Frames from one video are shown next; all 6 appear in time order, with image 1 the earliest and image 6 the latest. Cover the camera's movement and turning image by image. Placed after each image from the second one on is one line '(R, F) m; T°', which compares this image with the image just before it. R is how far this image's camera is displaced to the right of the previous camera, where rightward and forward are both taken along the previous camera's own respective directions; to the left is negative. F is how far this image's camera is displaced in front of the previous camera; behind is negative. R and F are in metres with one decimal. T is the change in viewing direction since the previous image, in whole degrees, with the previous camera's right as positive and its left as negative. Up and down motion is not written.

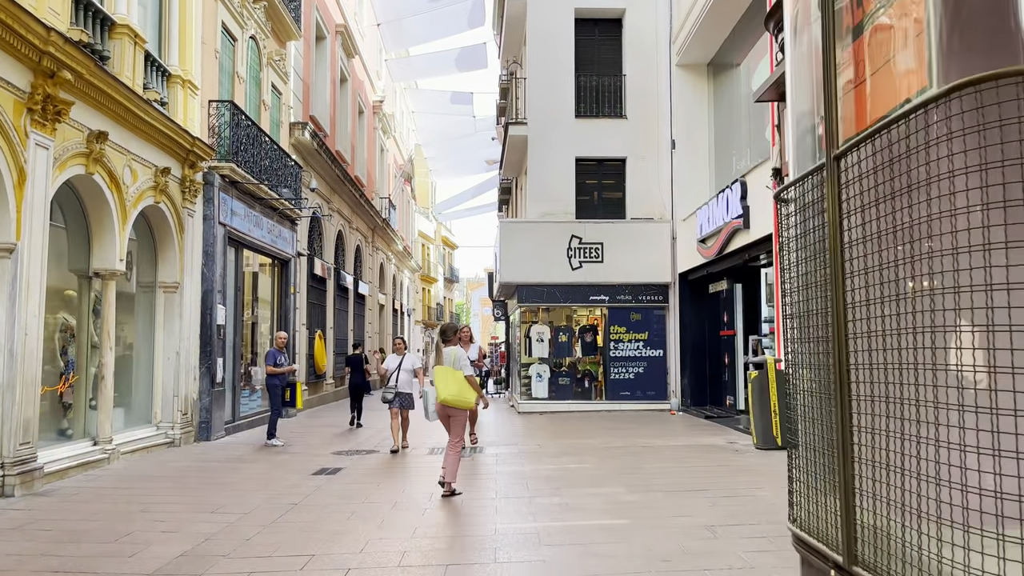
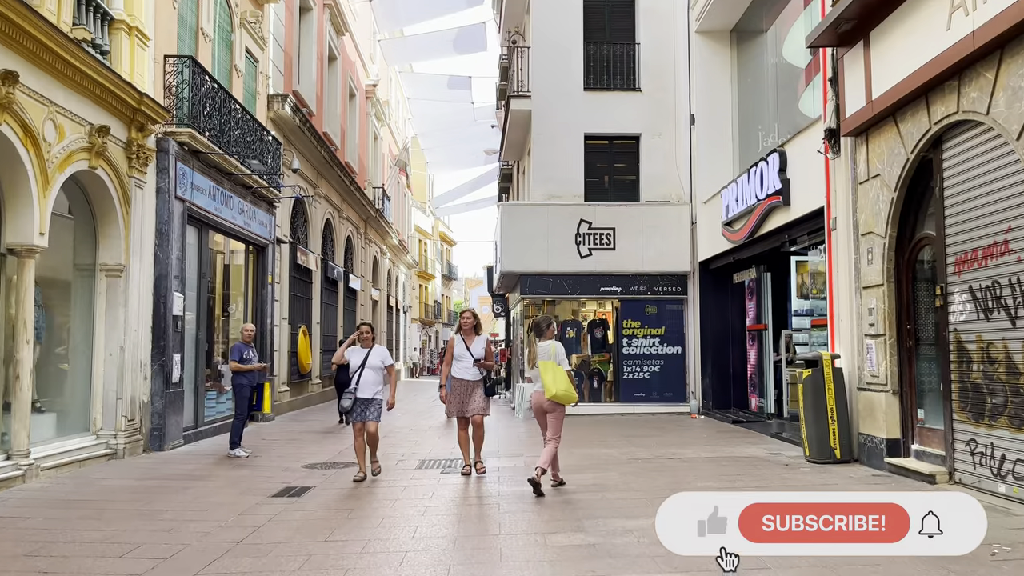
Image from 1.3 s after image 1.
(-0.1, +1.6) m; 0°
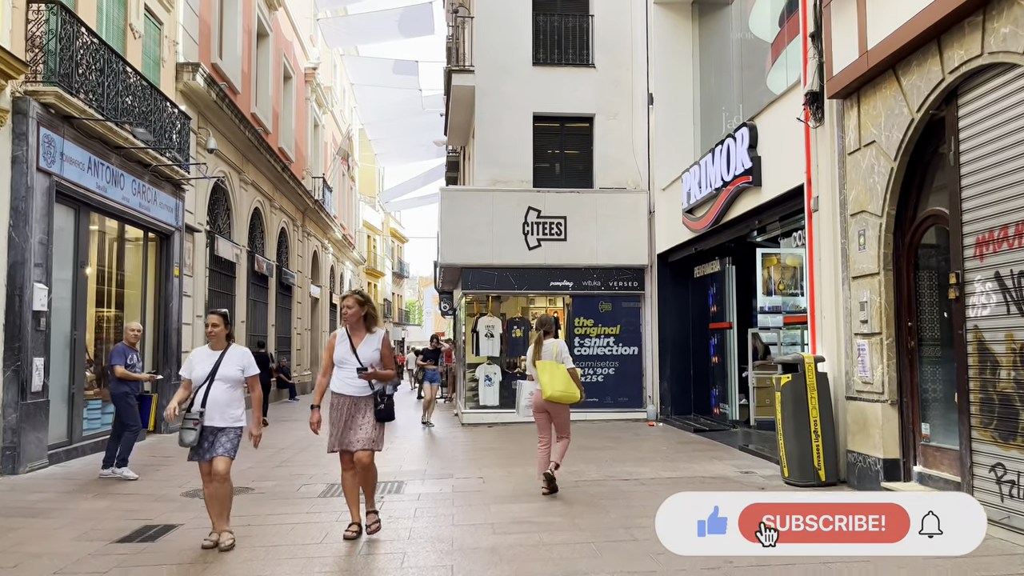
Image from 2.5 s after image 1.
(+0.3, +1.4) m; +3°
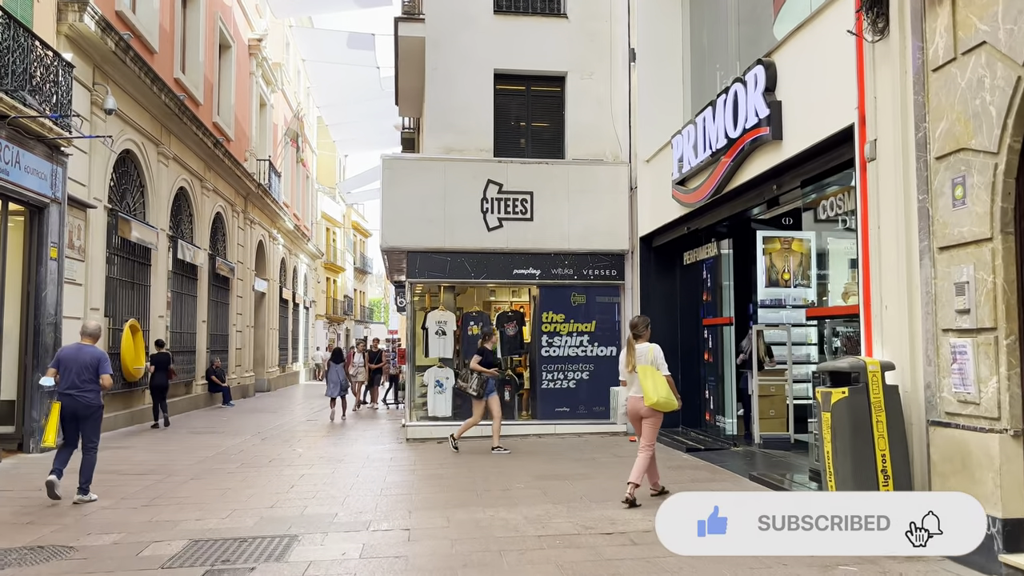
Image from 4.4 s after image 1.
(+0.2, +2.2) m; +2°
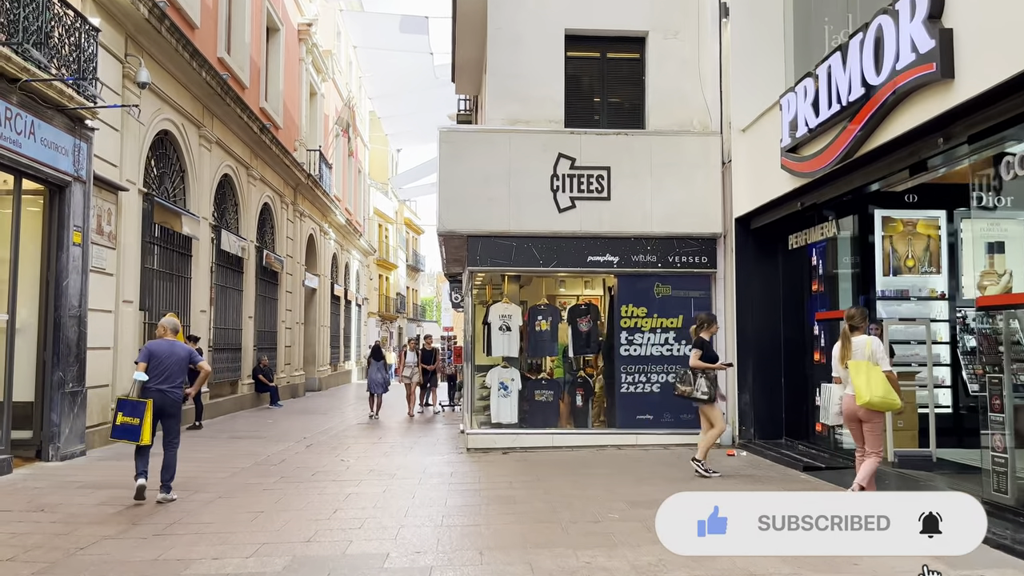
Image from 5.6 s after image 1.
(-0.3, +1.4) m; -4°
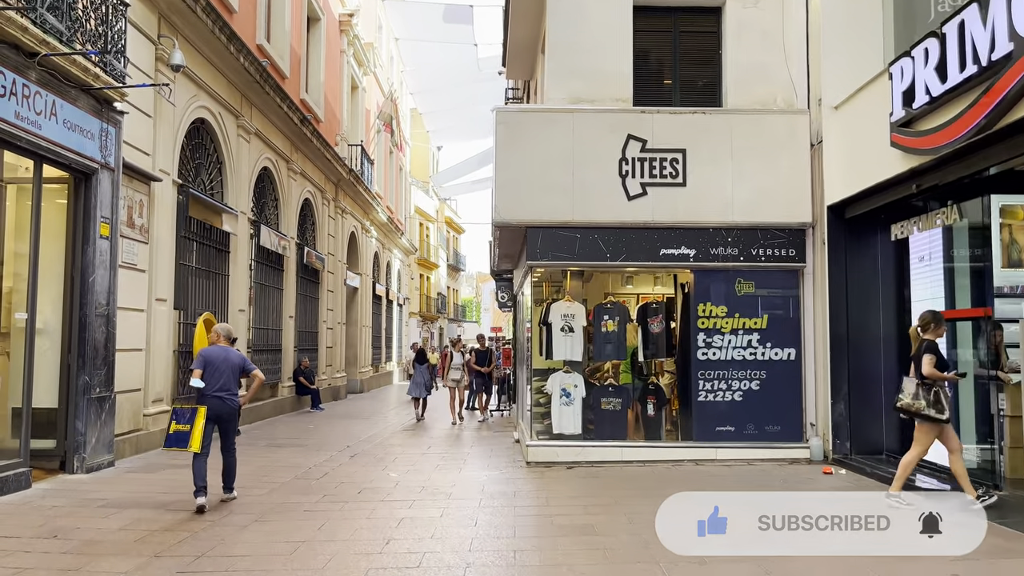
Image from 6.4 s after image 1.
(-0.3, +0.9) m; -3°
